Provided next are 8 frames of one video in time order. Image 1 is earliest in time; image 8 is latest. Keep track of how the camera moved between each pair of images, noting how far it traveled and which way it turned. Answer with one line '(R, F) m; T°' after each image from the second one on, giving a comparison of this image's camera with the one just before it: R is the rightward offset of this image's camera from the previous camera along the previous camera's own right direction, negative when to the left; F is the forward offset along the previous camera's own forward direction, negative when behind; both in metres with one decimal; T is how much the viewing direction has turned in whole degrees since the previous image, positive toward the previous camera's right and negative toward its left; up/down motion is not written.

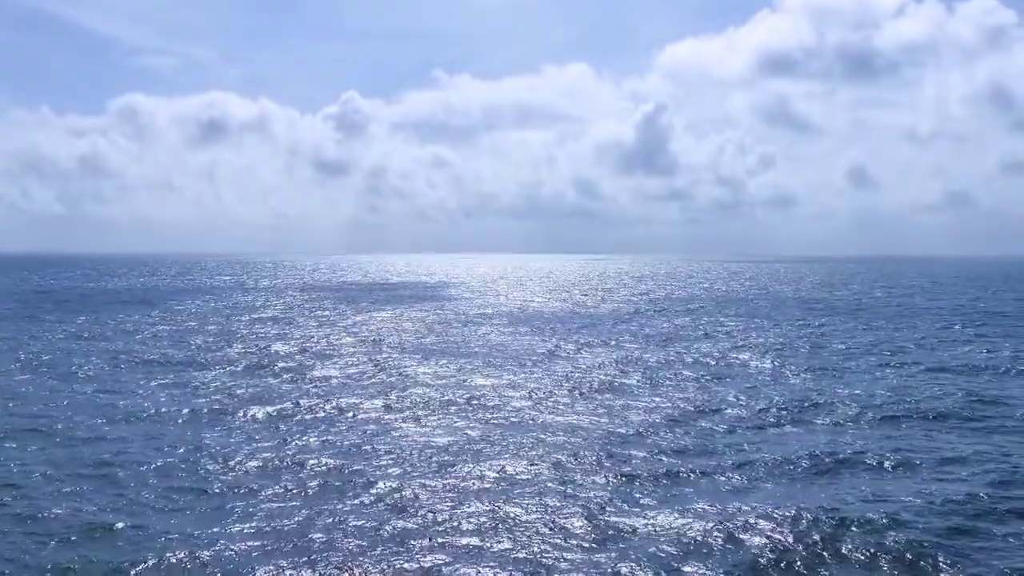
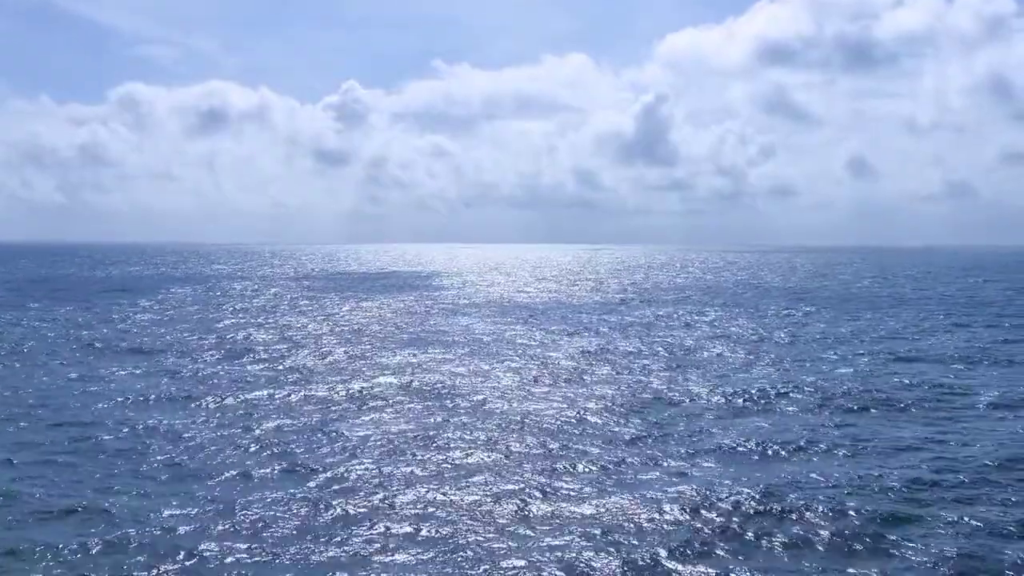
(+0.9, -0.1) m; 0°
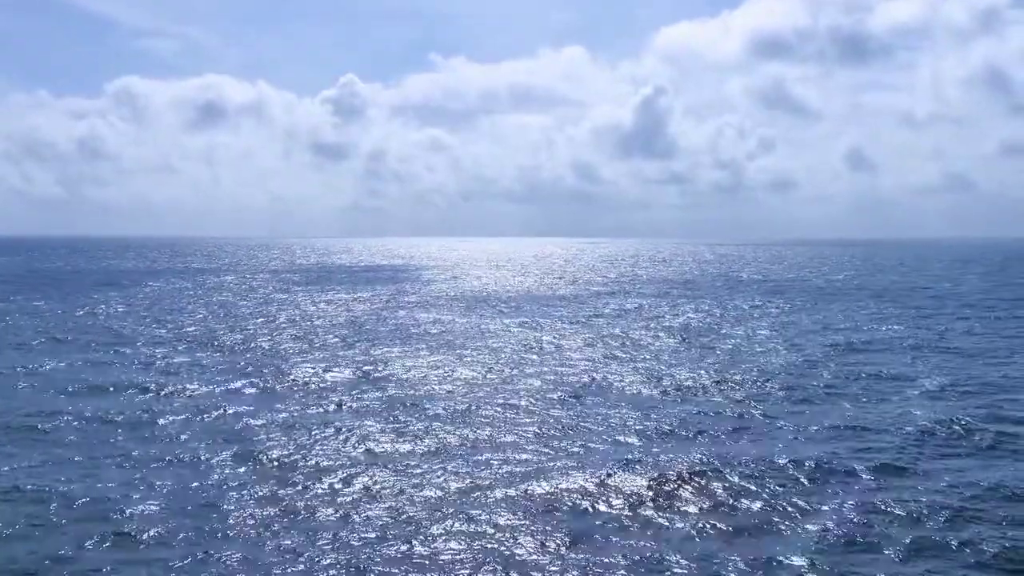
(+1.6, -0.2) m; 0°
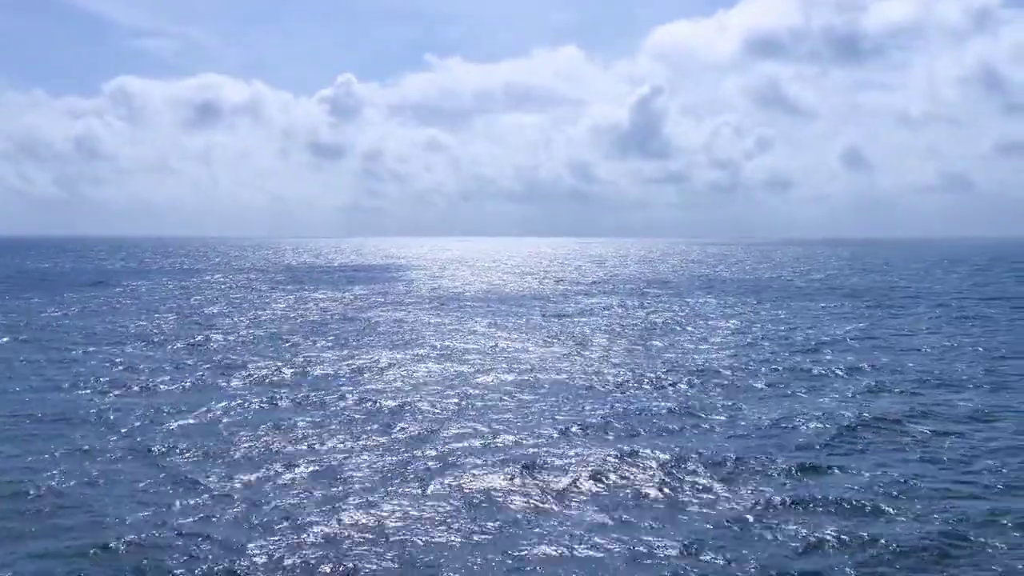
(+1.7, -0.5) m; 0°
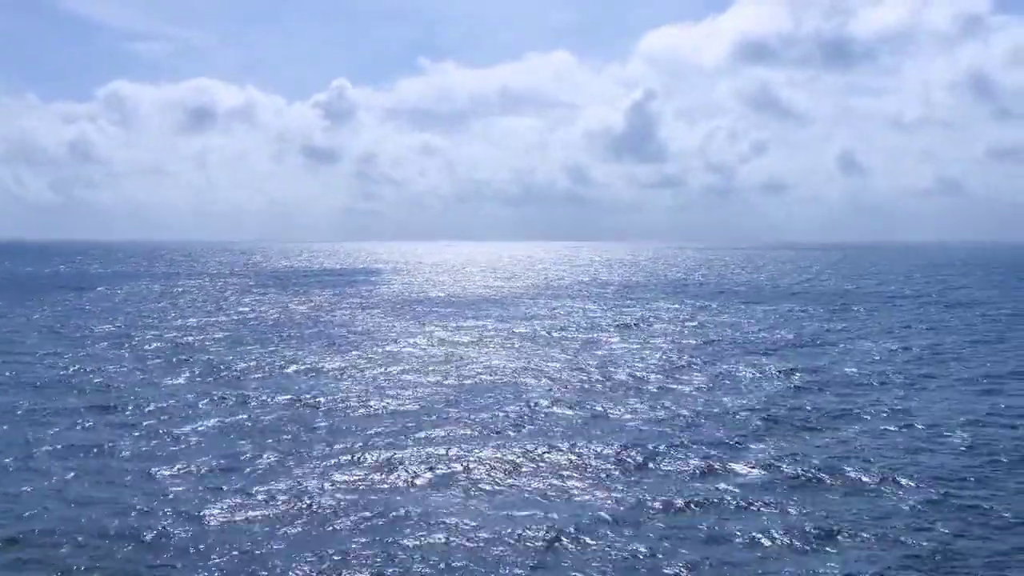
(+1.5, -0.7) m; 0°
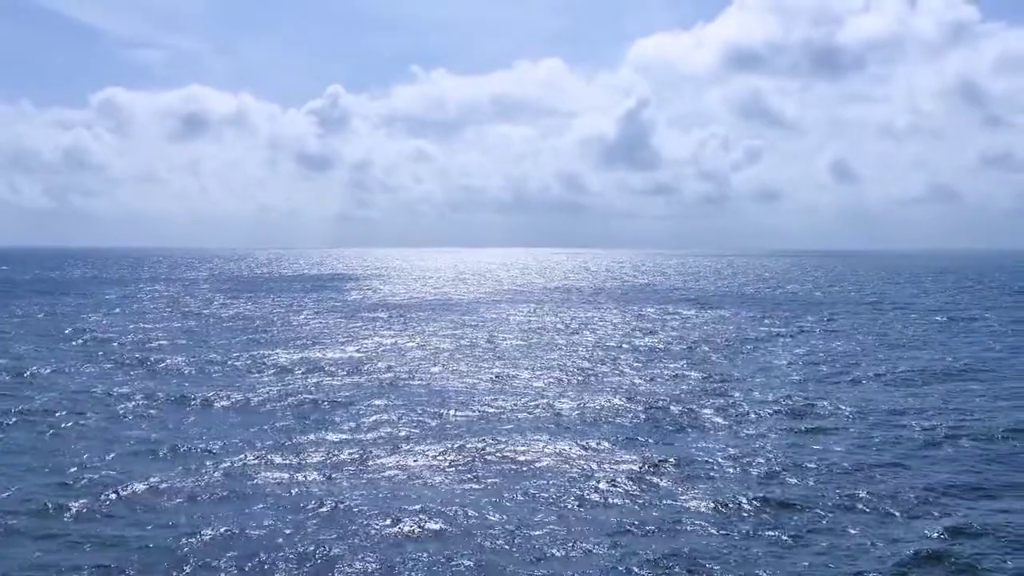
(+1.7, -0.4) m; 0°
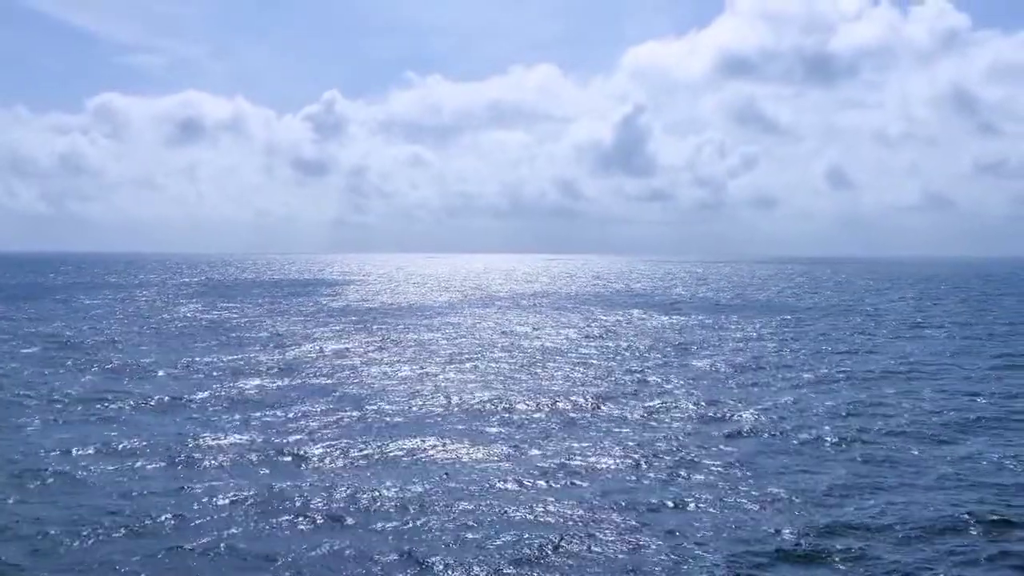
(+1.2, -0.6) m; 0°
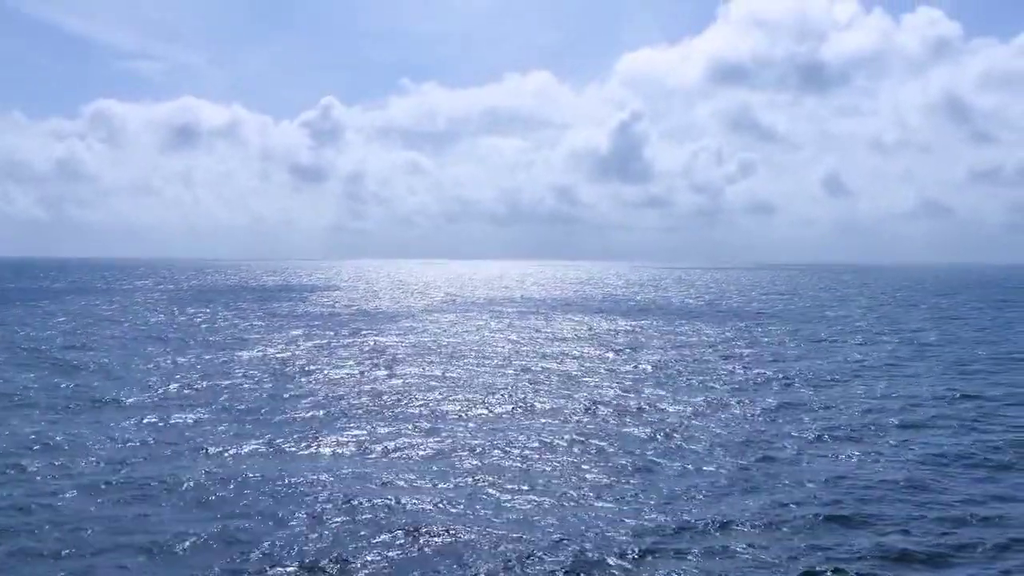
(+1.1, -0.6) m; 0°
